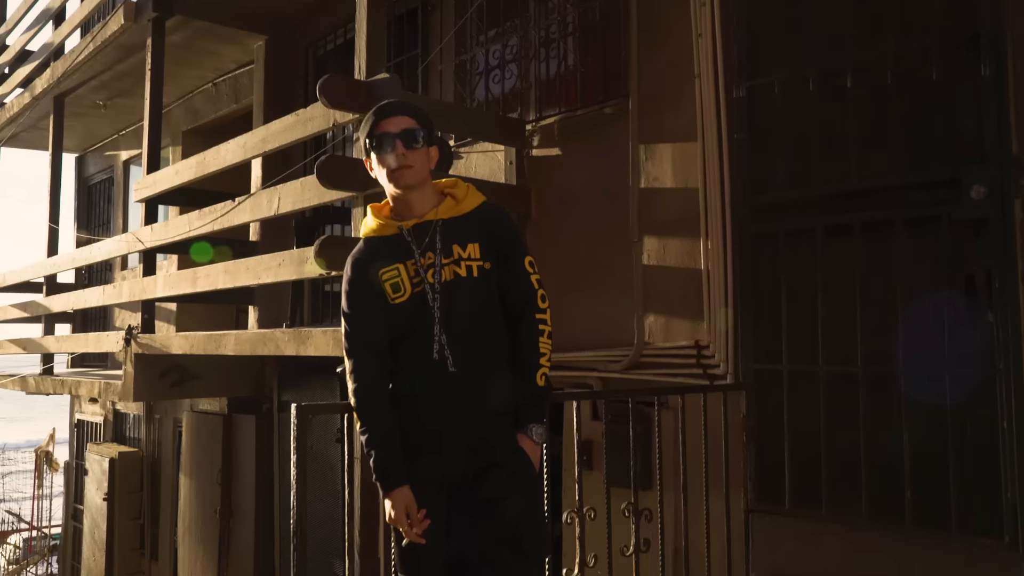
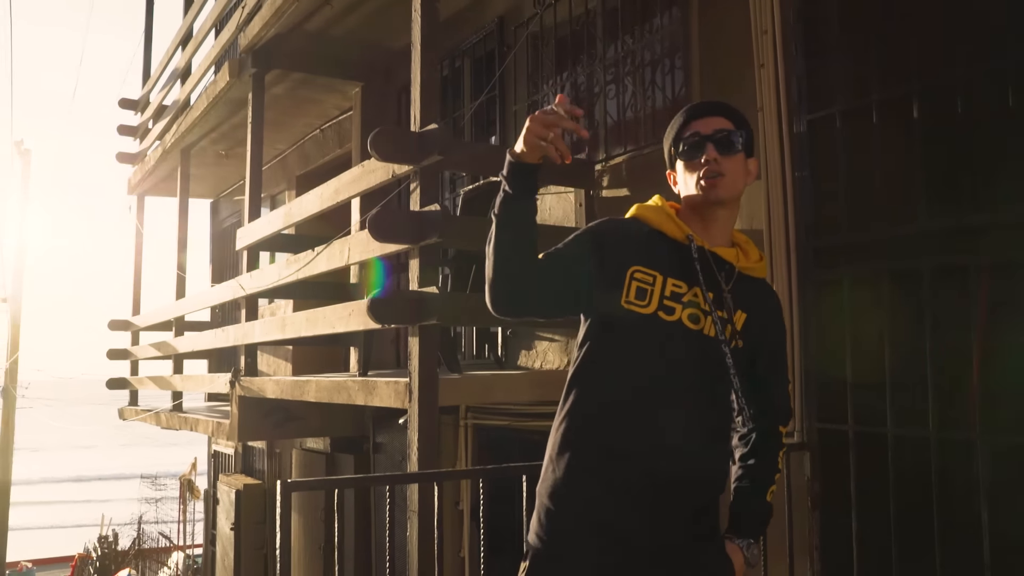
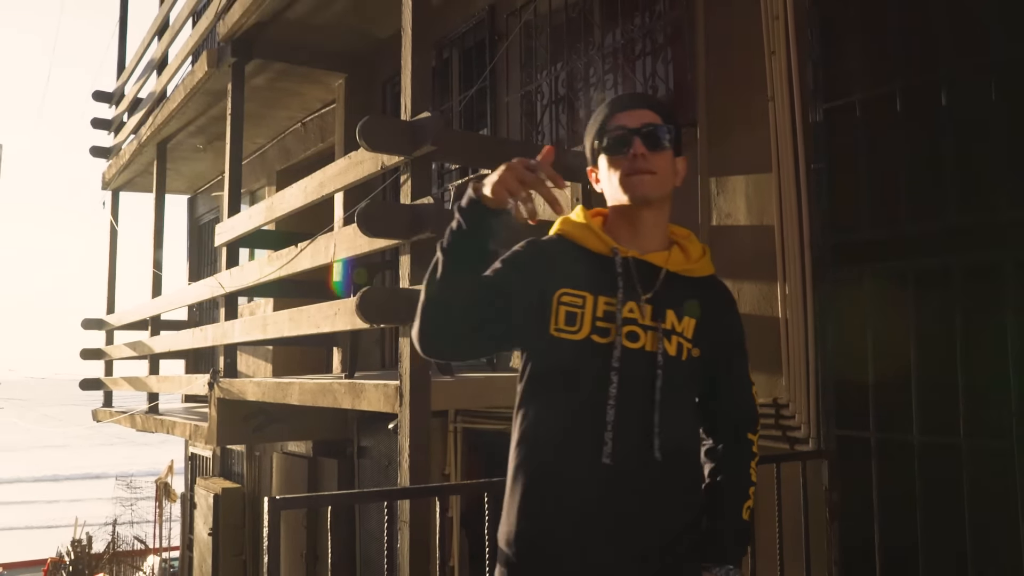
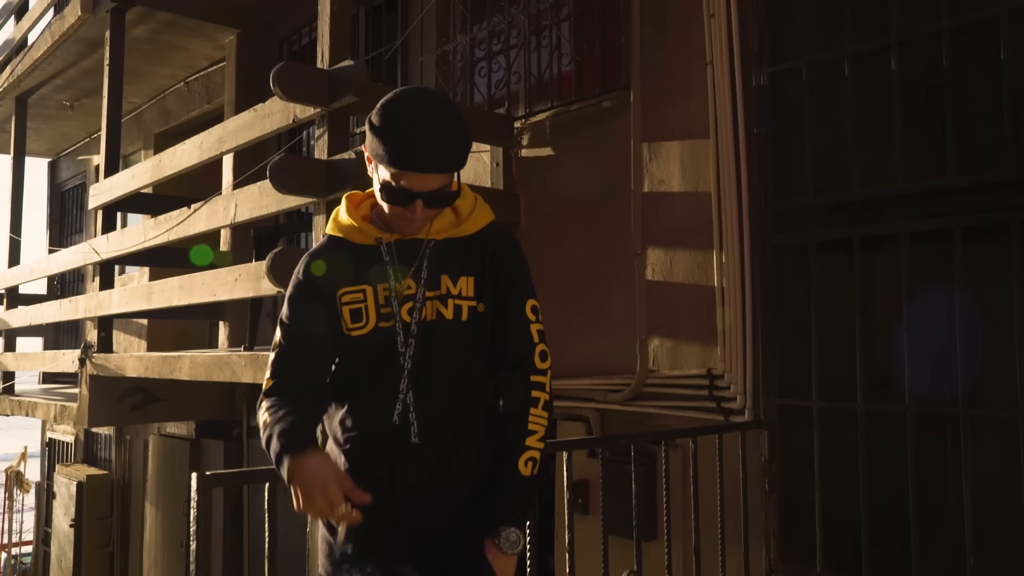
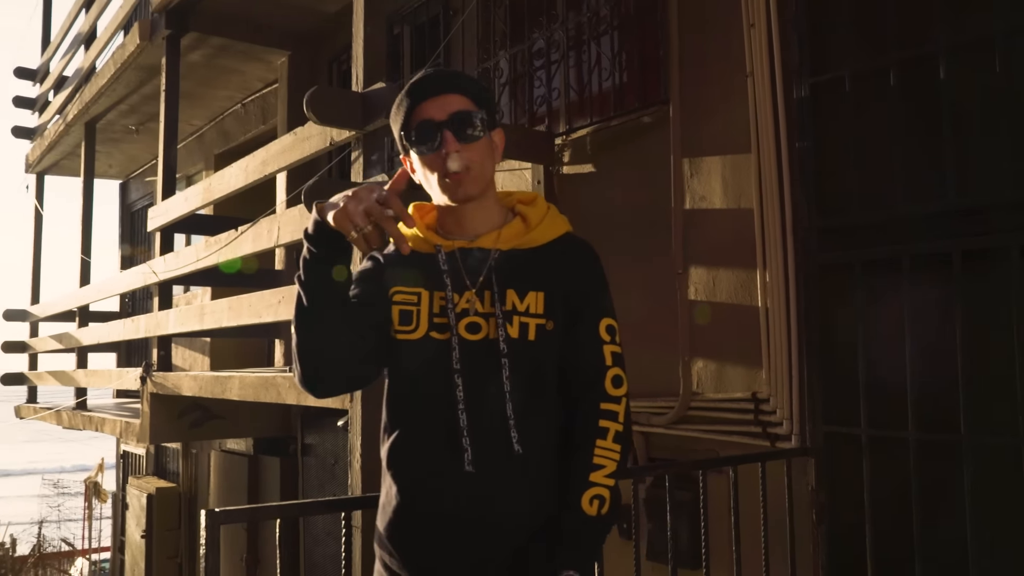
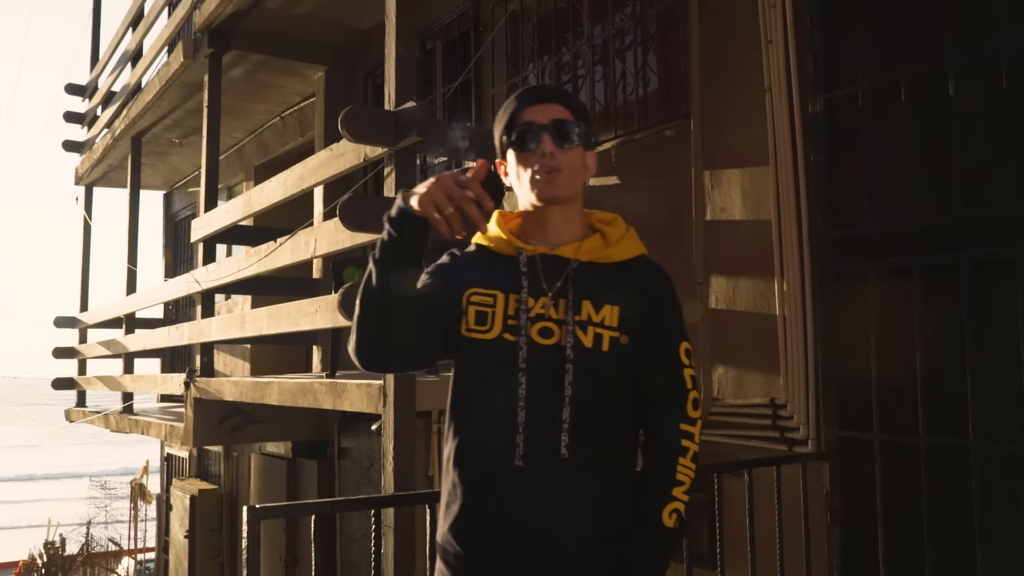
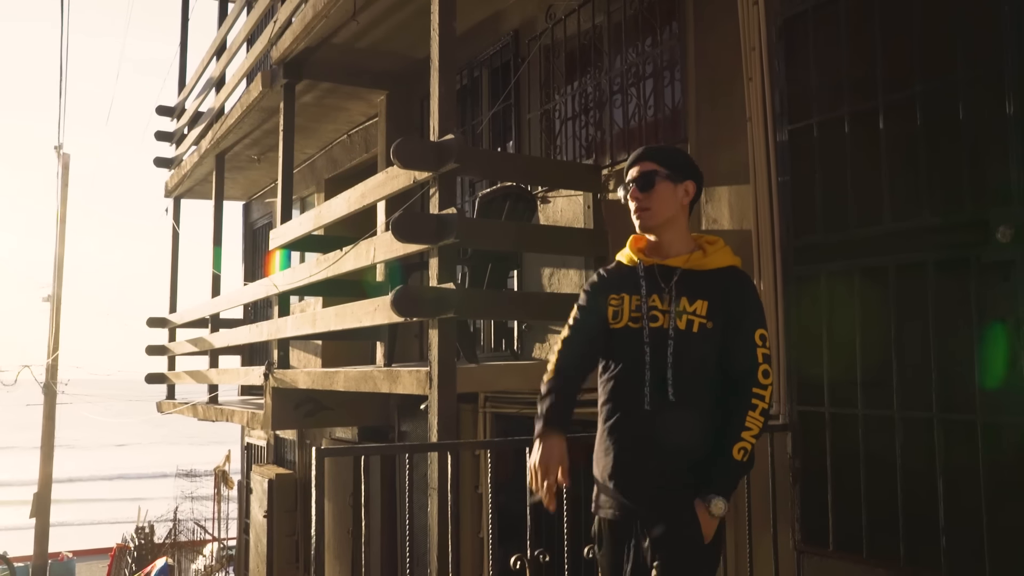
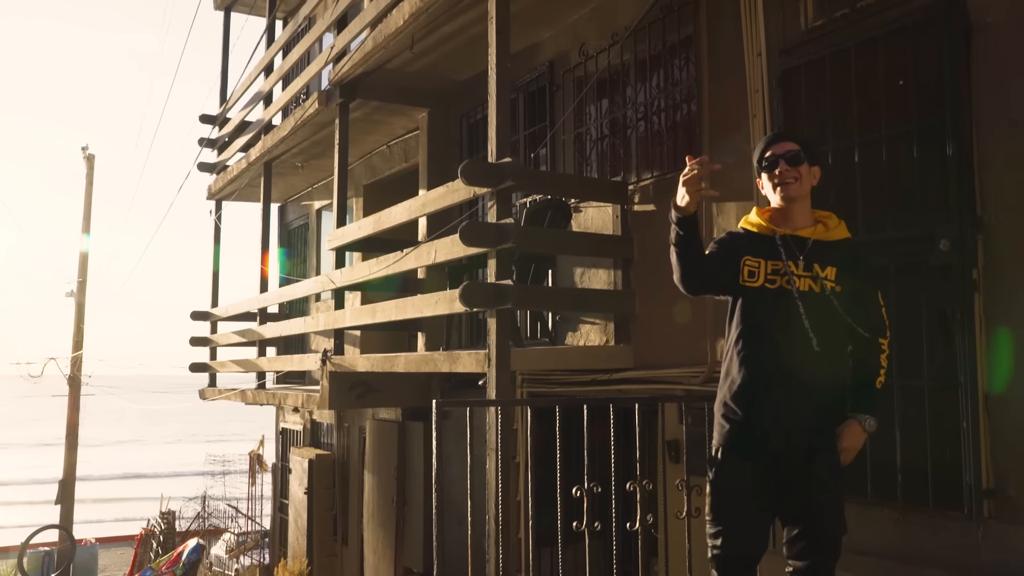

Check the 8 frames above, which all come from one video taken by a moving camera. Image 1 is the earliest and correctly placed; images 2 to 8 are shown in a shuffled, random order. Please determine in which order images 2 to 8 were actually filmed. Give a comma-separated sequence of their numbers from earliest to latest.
4, 5, 6, 3, 2, 7, 8
